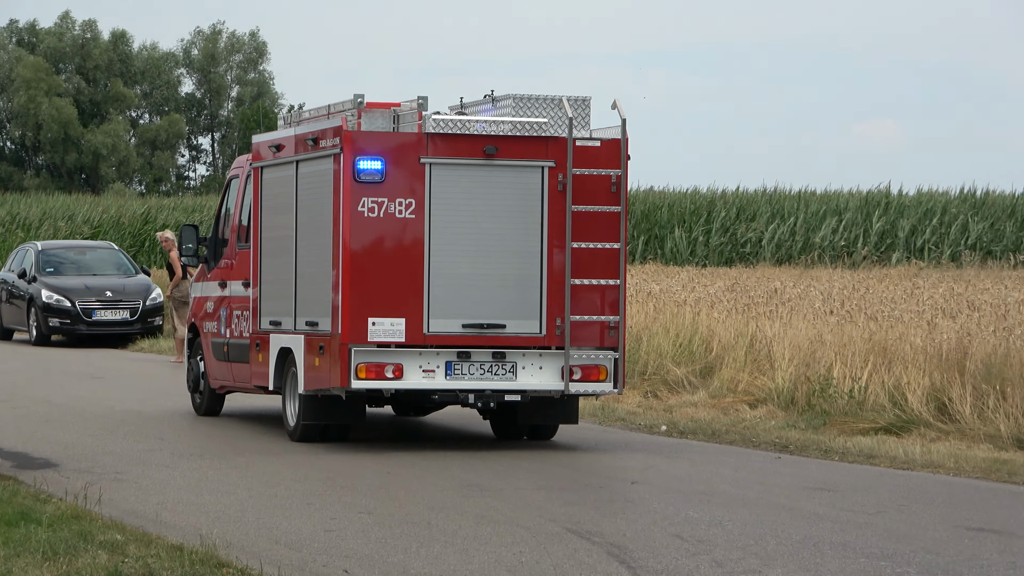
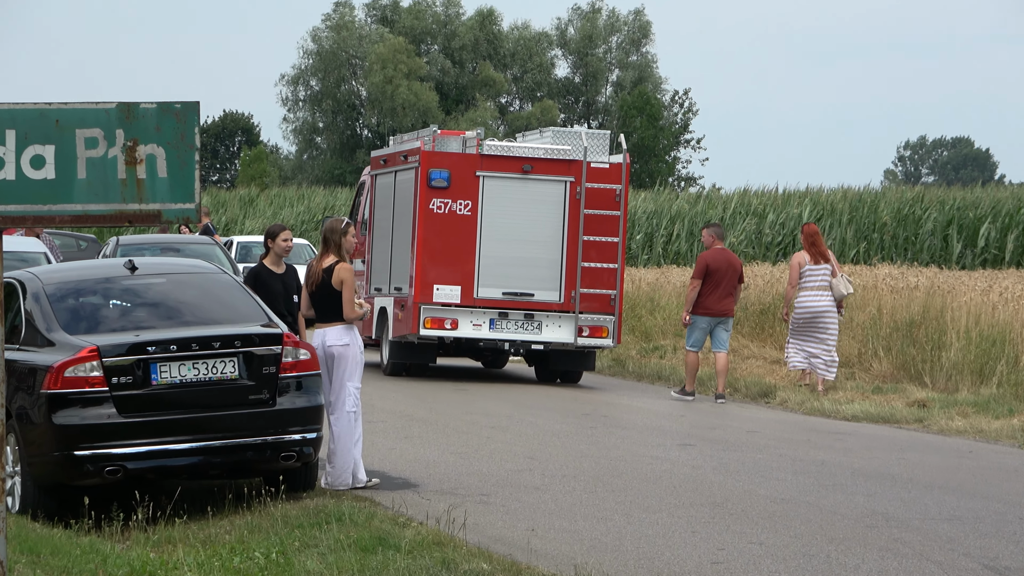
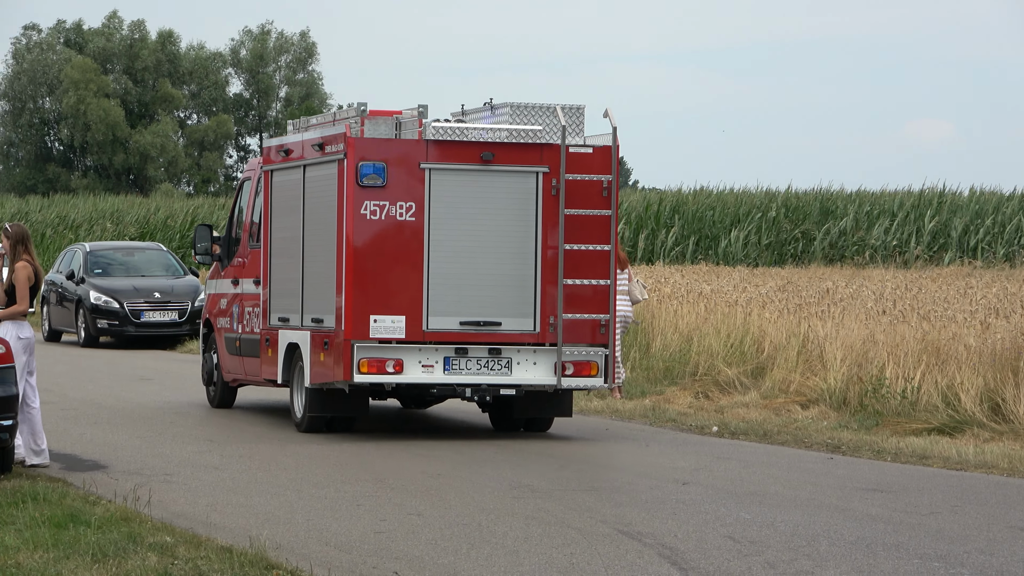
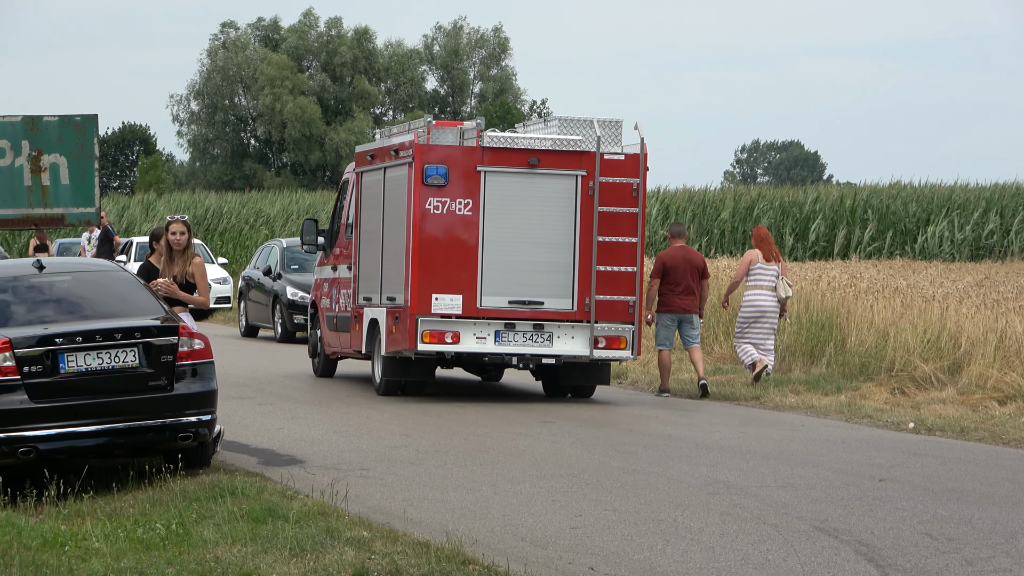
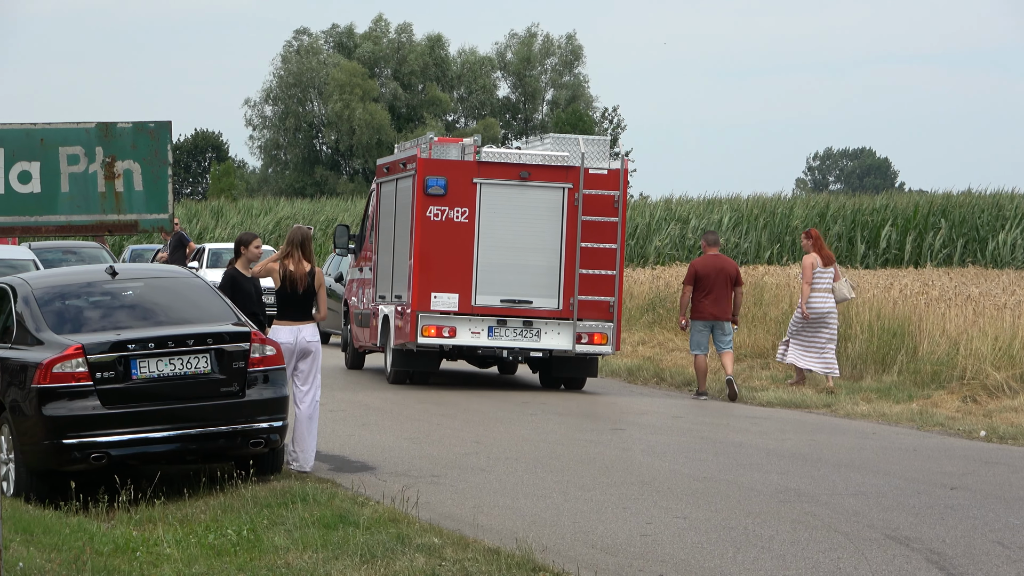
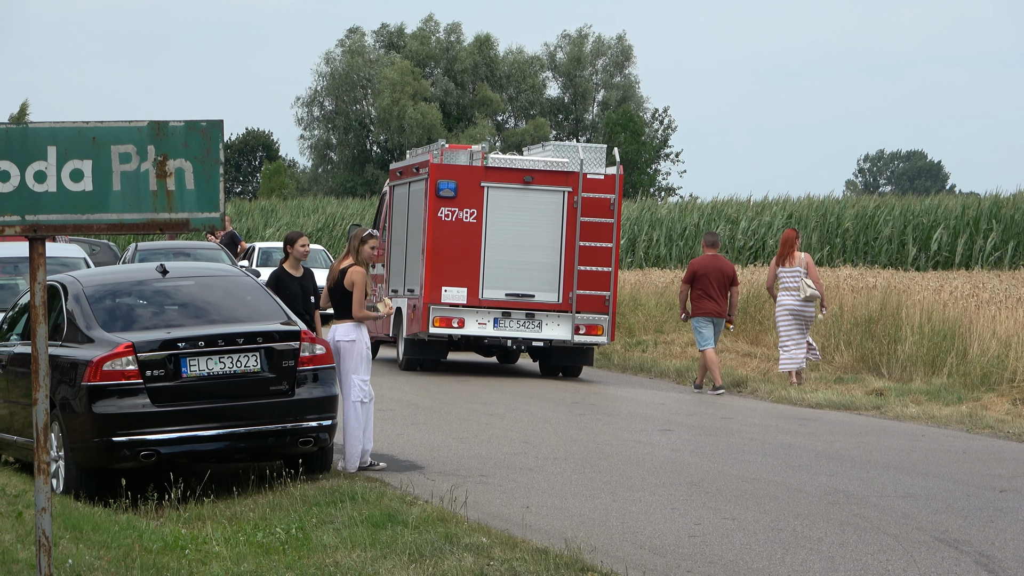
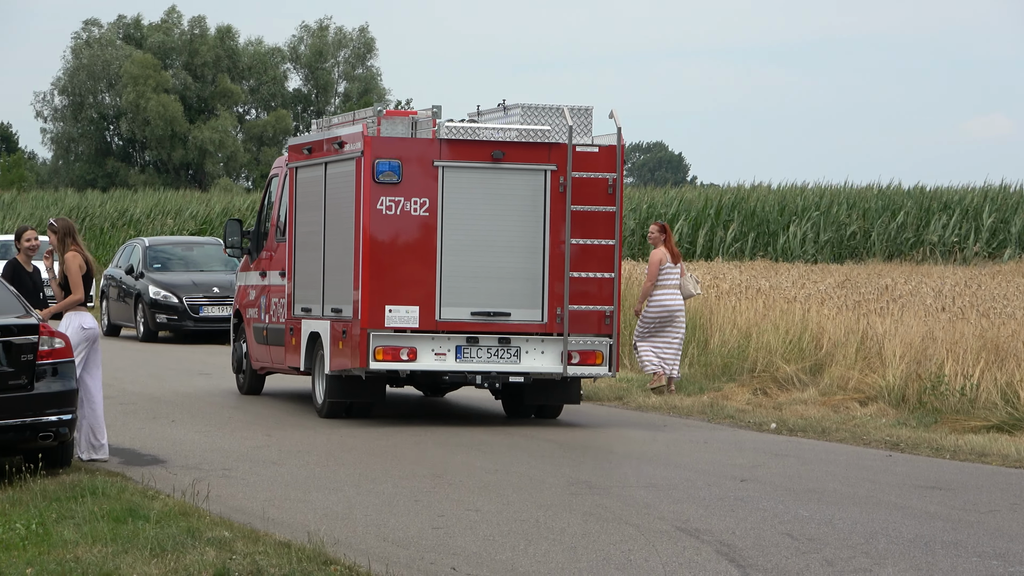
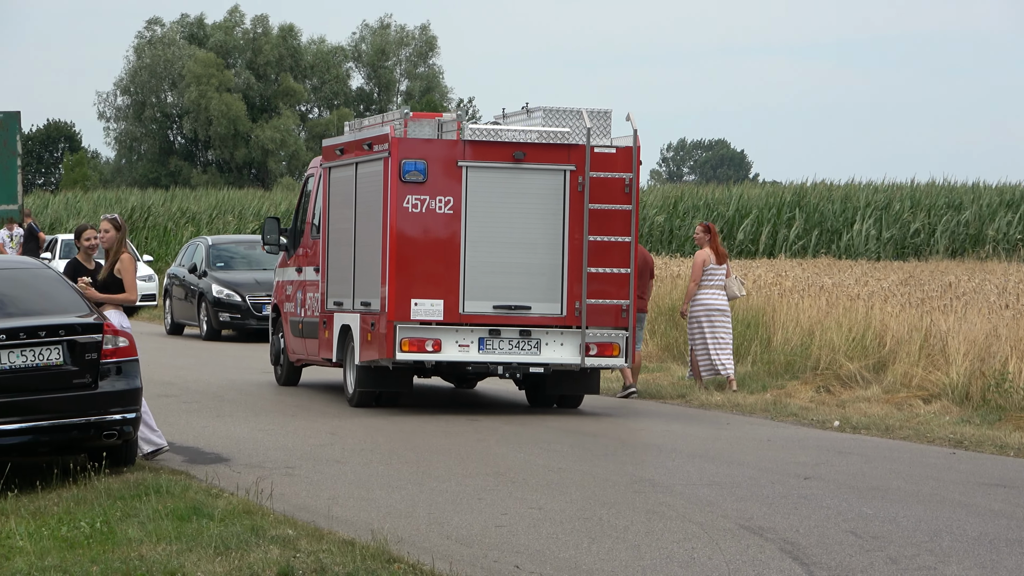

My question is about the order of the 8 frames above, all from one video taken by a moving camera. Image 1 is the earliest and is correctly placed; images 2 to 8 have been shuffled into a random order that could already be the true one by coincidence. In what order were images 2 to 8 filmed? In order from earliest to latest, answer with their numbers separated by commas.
3, 7, 8, 4, 5, 6, 2
